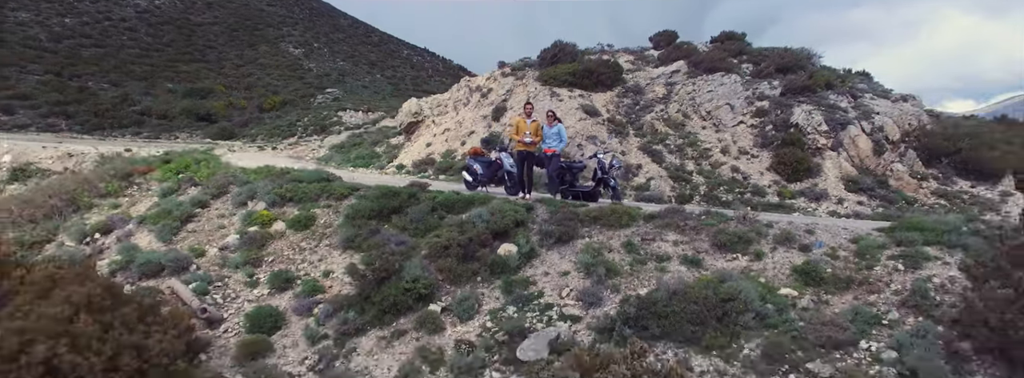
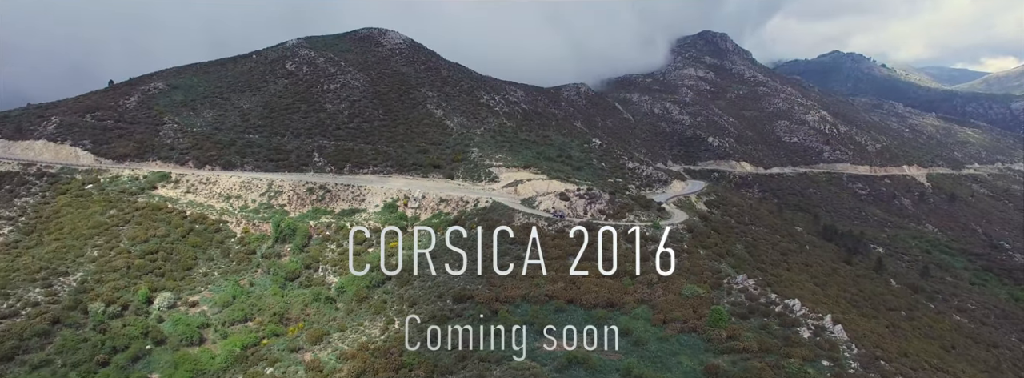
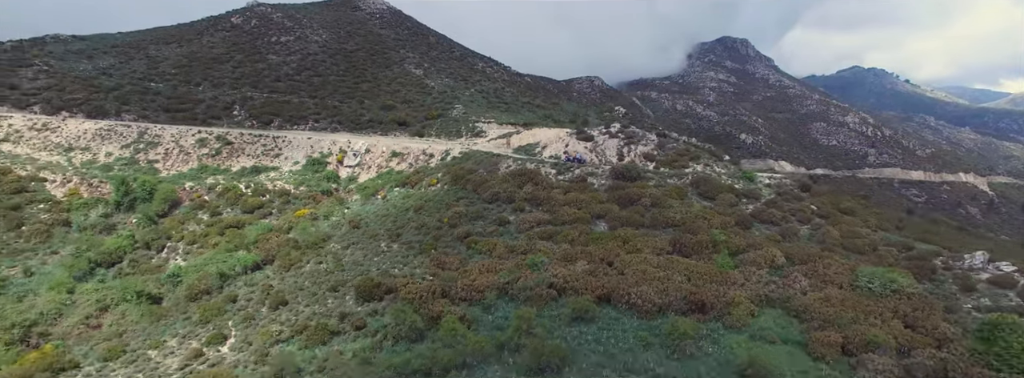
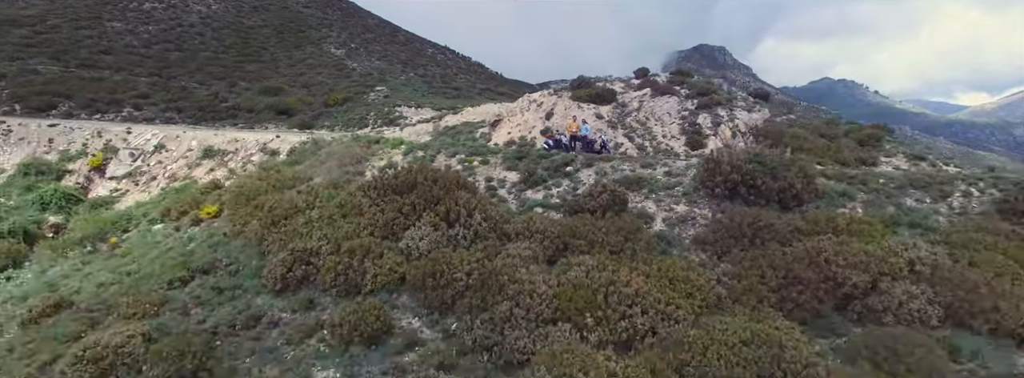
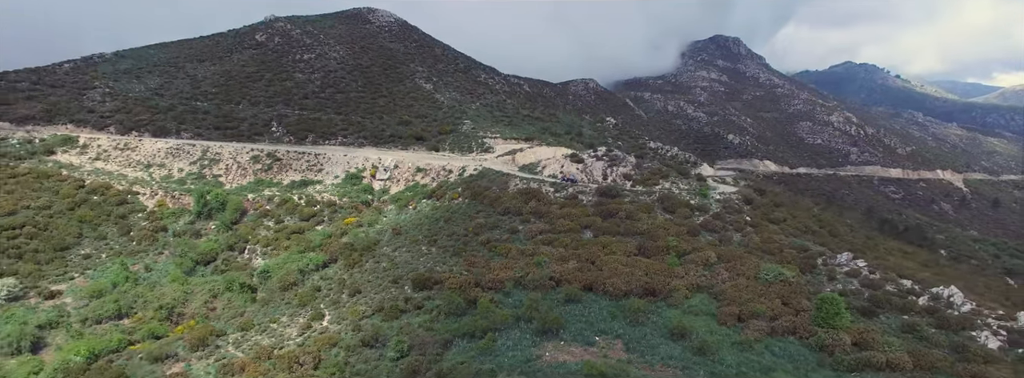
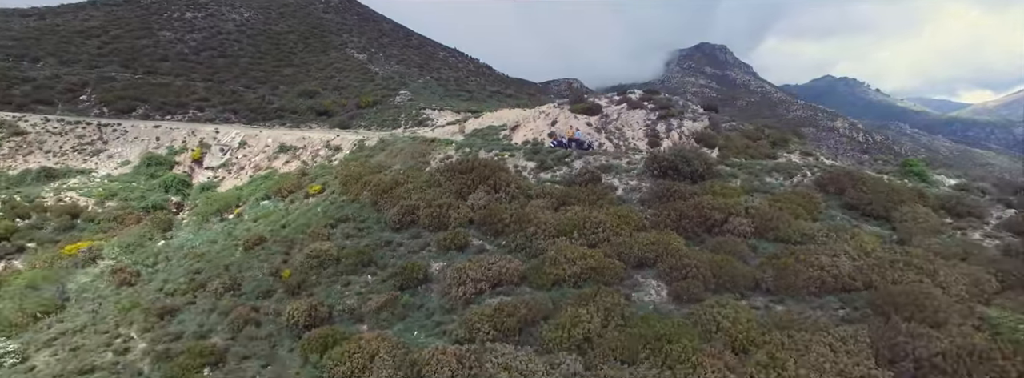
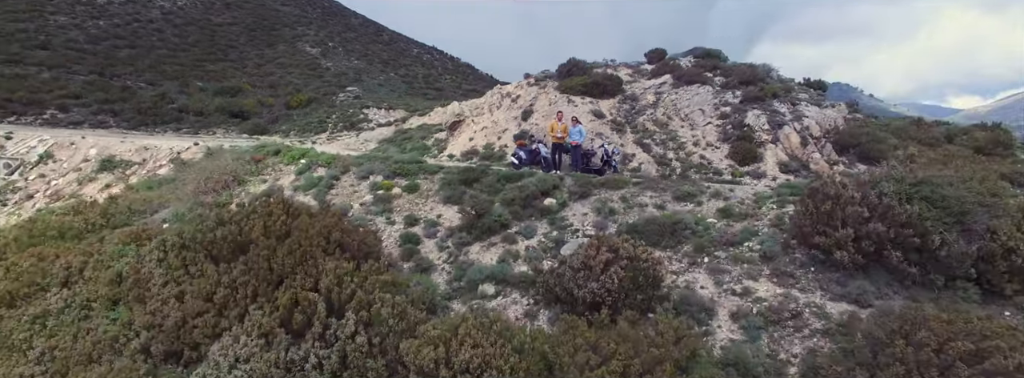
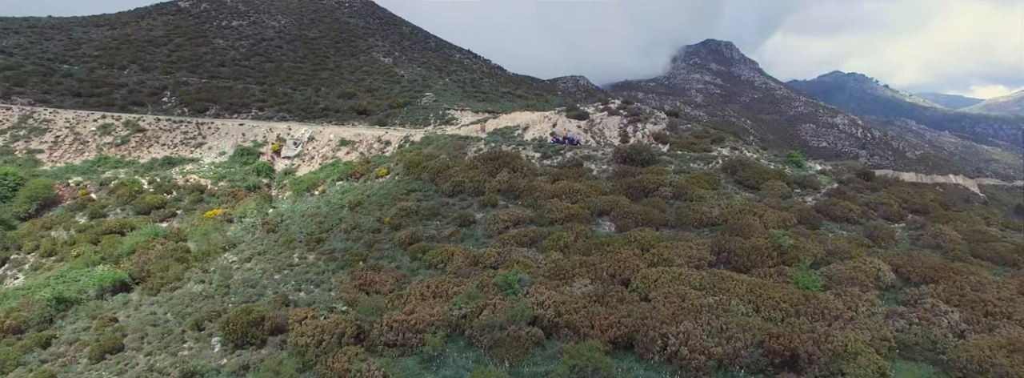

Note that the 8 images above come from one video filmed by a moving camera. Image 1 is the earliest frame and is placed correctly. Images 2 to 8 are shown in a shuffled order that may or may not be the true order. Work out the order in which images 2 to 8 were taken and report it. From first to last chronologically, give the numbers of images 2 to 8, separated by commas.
7, 4, 6, 8, 3, 5, 2
